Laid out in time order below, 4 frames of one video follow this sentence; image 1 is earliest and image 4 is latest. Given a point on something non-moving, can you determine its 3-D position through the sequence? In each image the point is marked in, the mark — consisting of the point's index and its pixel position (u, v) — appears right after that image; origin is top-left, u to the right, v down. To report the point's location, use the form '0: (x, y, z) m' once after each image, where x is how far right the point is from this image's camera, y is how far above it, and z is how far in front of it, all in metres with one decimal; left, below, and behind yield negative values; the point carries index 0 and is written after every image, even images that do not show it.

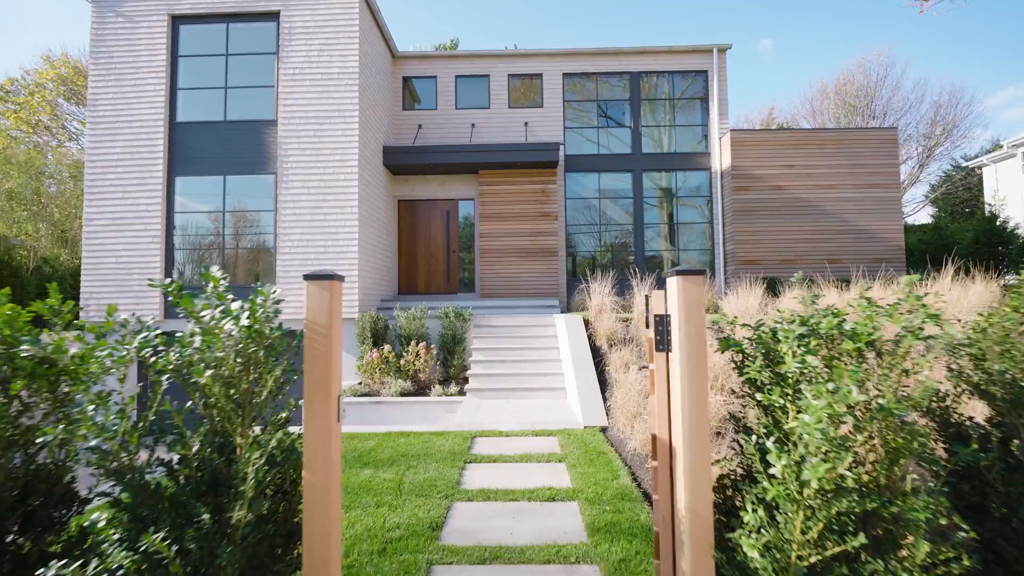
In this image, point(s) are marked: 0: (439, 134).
0: (-1.8, +3.7, +10.3) m
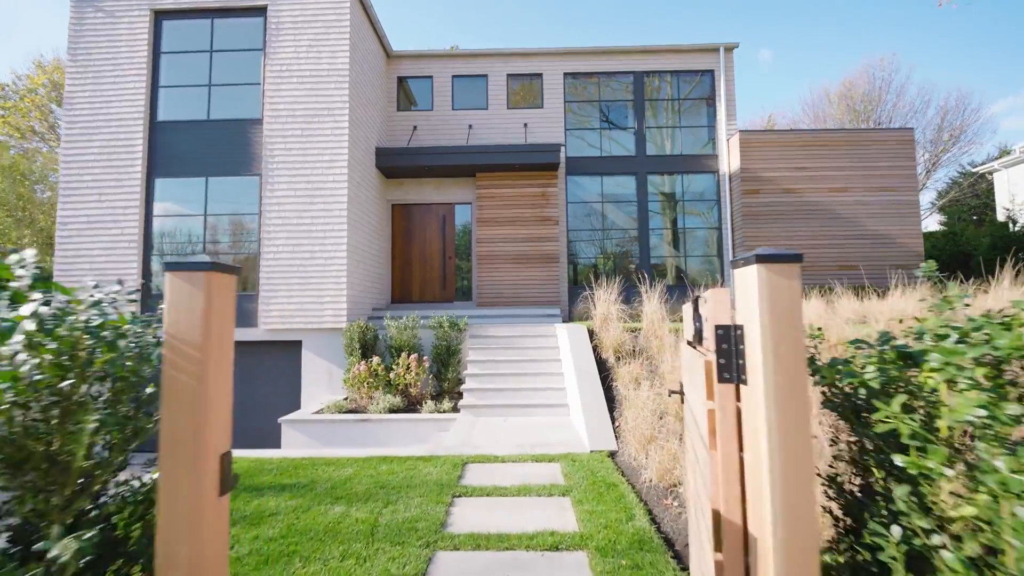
0: (-1.8, +3.5, +9.9) m
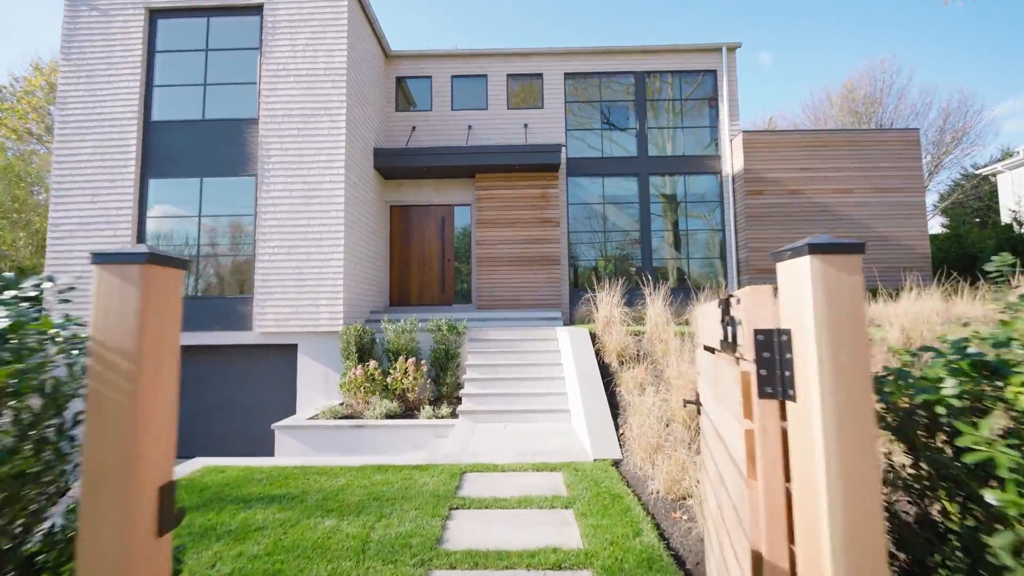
0: (-1.8, +3.4, +9.8) m
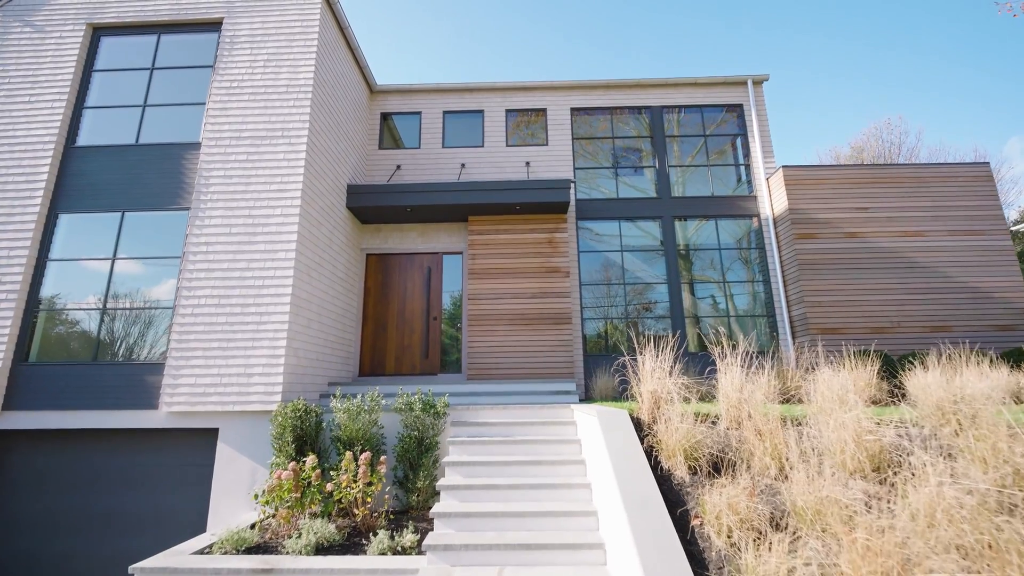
0: (-1.8, +2.2, +8.5) m
